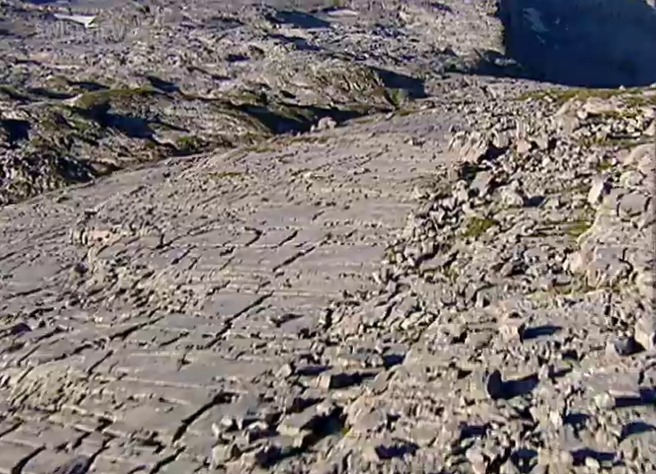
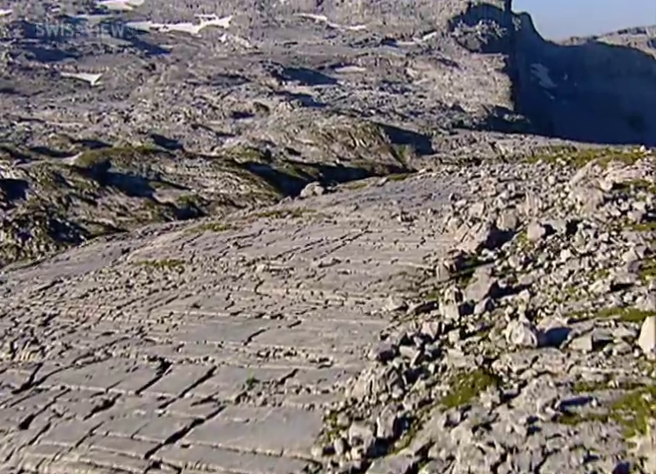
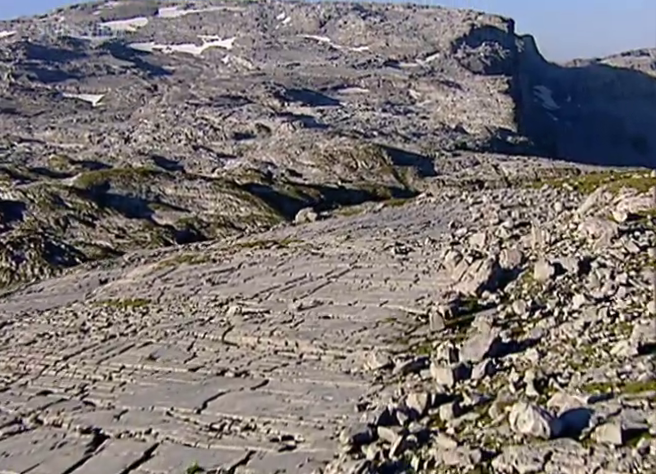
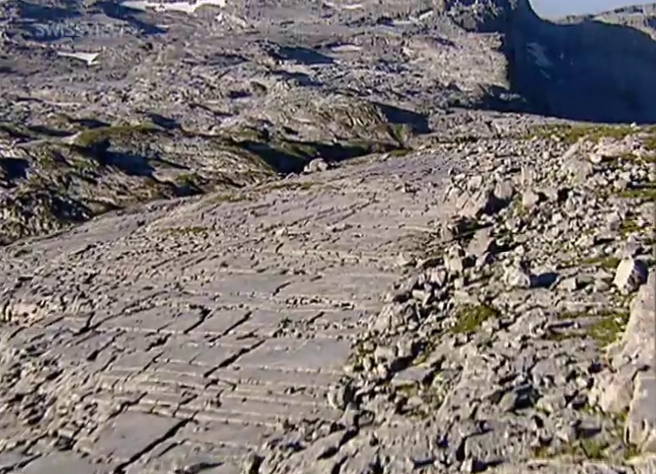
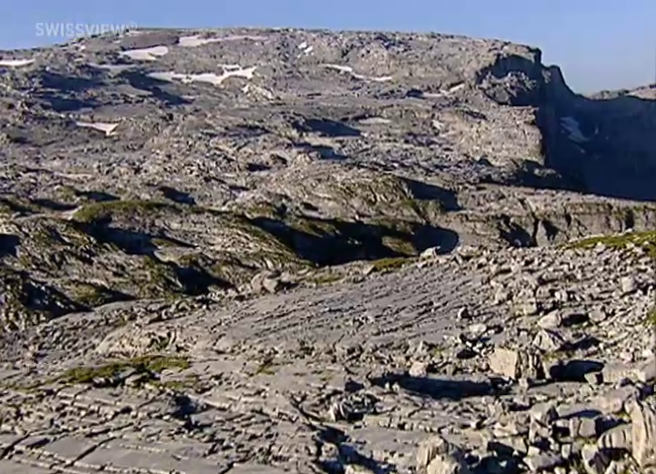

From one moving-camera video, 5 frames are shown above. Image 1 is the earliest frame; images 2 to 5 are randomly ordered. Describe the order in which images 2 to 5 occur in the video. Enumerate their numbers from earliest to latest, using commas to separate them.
4, 2, 3, 5
